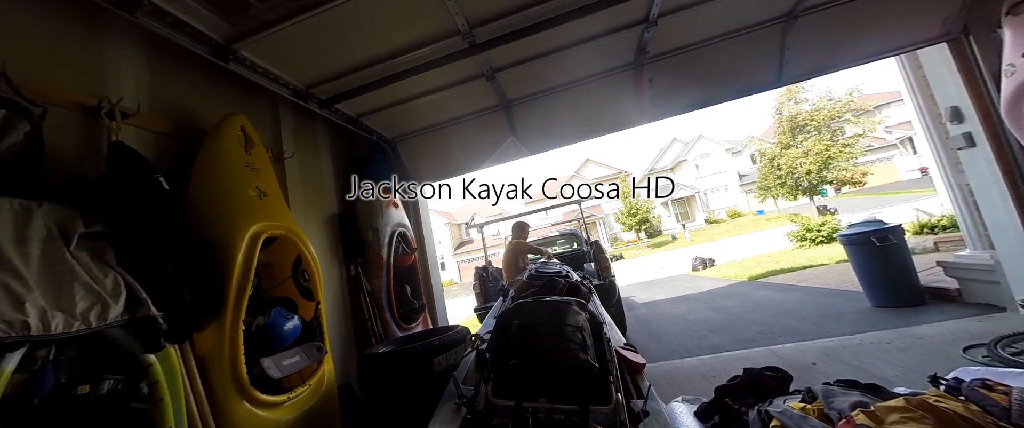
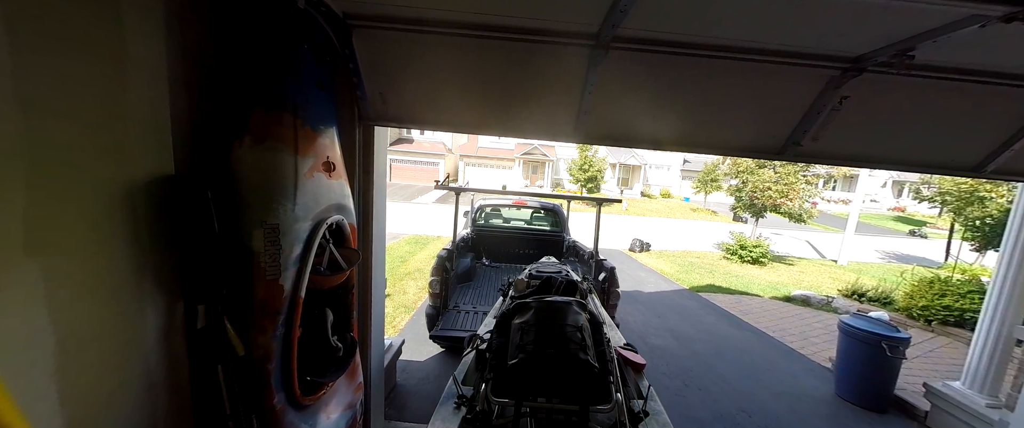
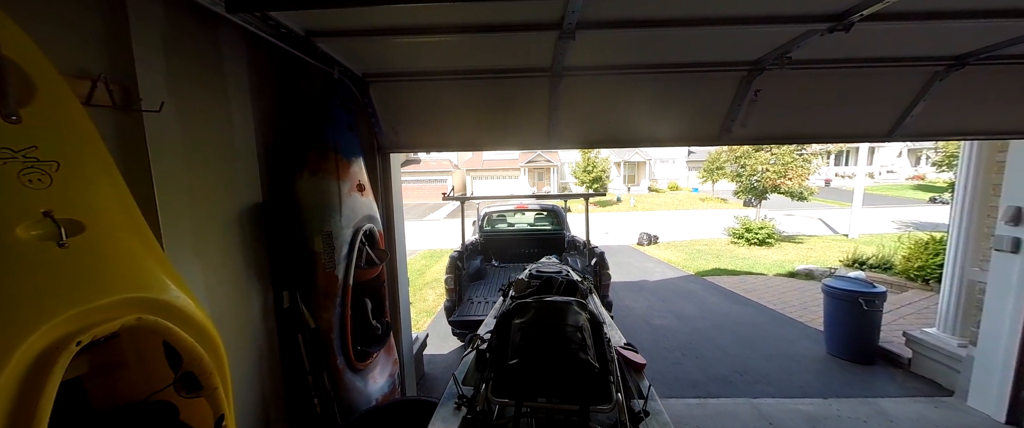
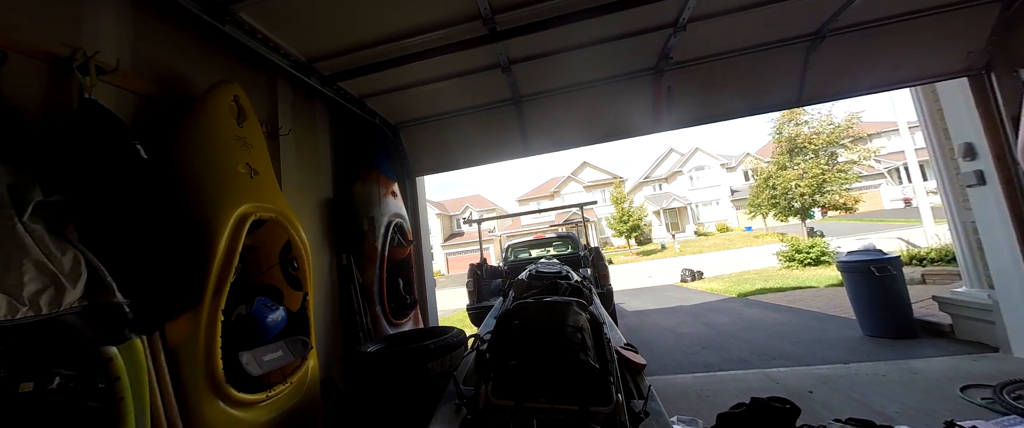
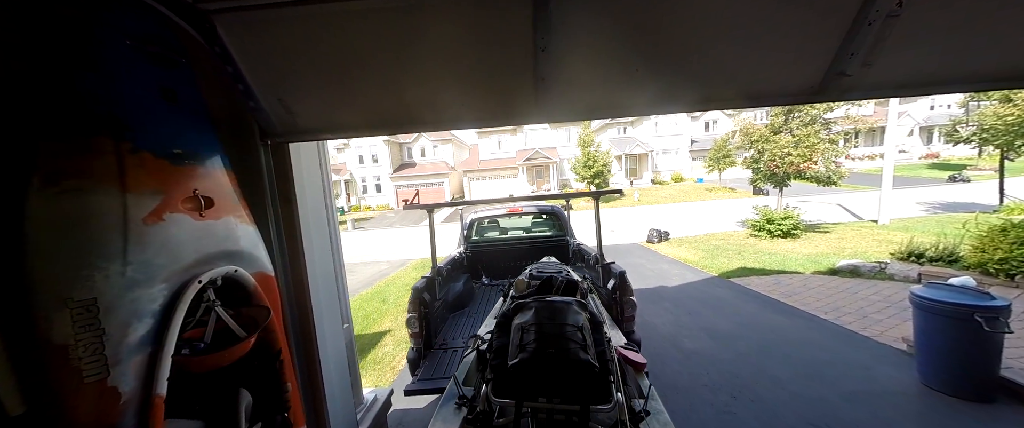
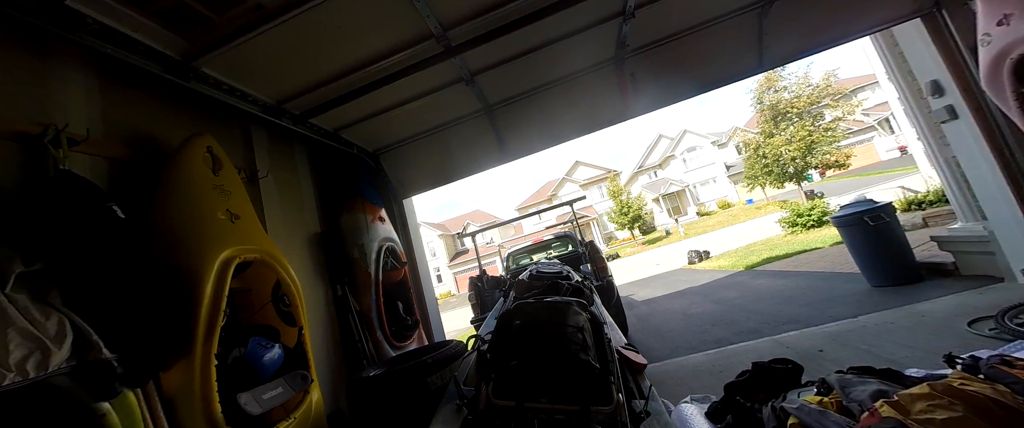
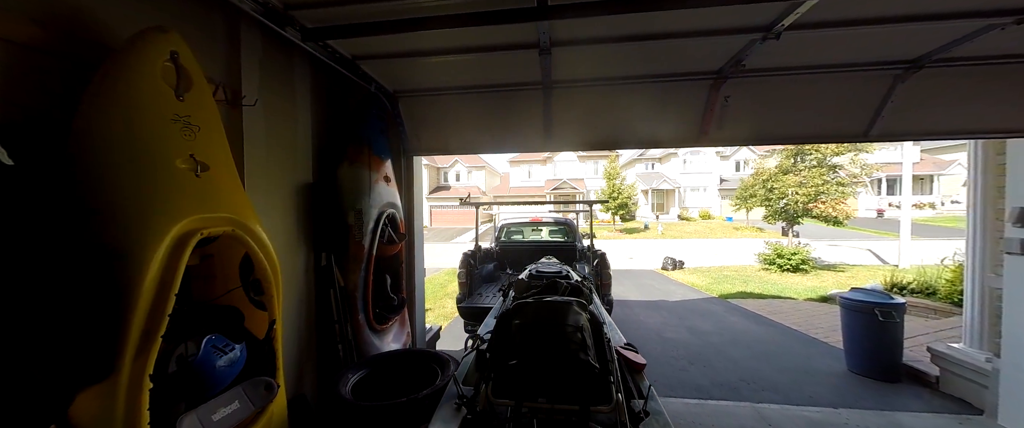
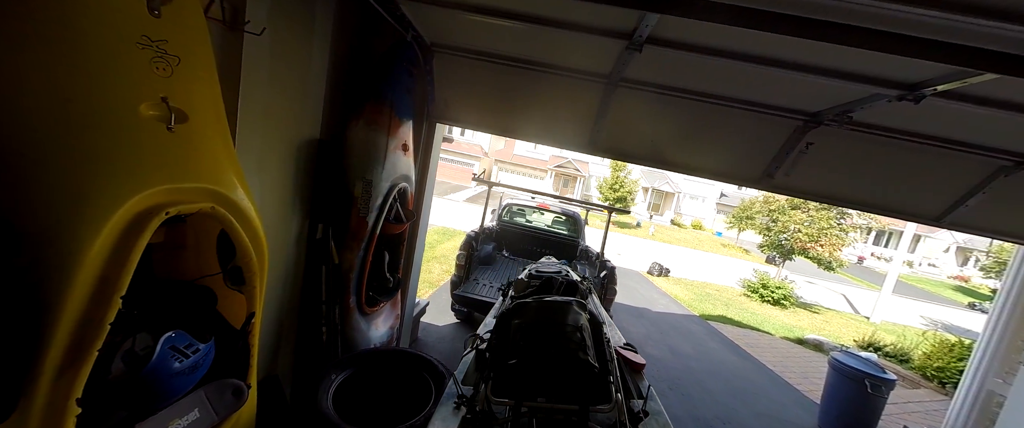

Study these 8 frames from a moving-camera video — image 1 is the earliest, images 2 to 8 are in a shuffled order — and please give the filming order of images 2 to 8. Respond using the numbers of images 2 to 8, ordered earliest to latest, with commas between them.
6, 4, 7, 8, 3, 2, 5
